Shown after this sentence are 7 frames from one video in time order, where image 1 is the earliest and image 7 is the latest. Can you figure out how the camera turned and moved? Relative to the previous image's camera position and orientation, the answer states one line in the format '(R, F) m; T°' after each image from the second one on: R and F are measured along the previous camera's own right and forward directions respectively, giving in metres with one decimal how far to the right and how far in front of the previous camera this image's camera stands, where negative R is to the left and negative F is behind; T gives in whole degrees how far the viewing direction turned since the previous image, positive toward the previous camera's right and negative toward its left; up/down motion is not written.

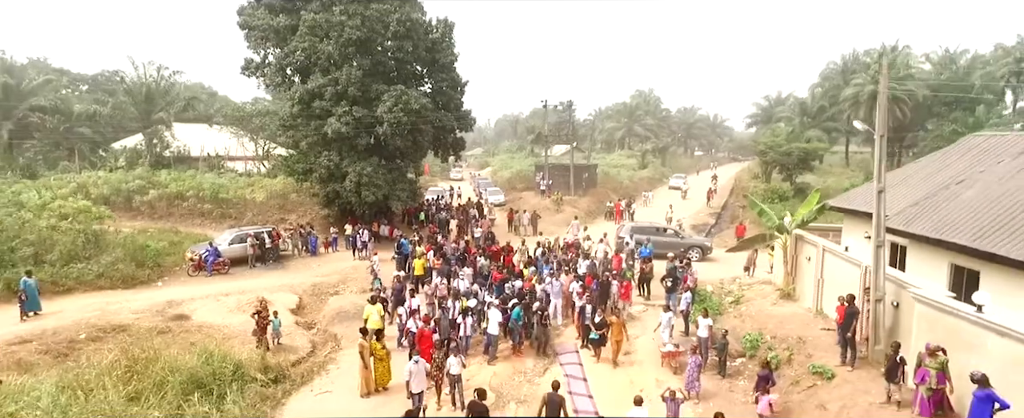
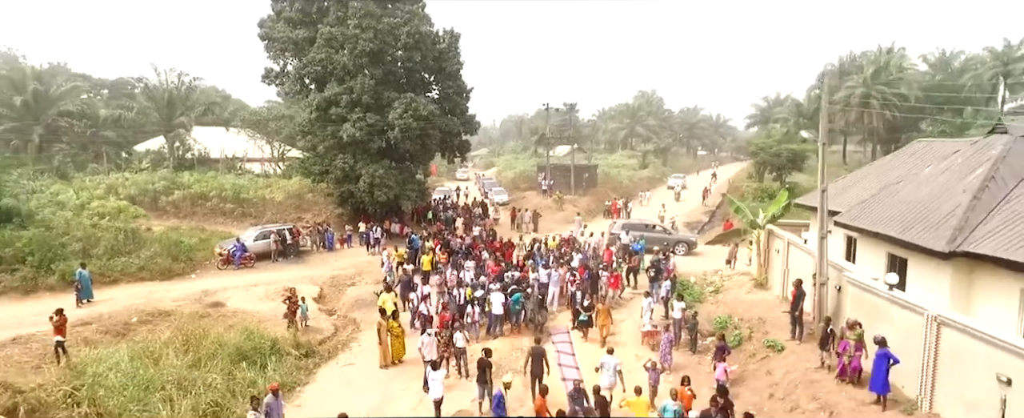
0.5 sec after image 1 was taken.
(+0.2, -1.9) m; -1°
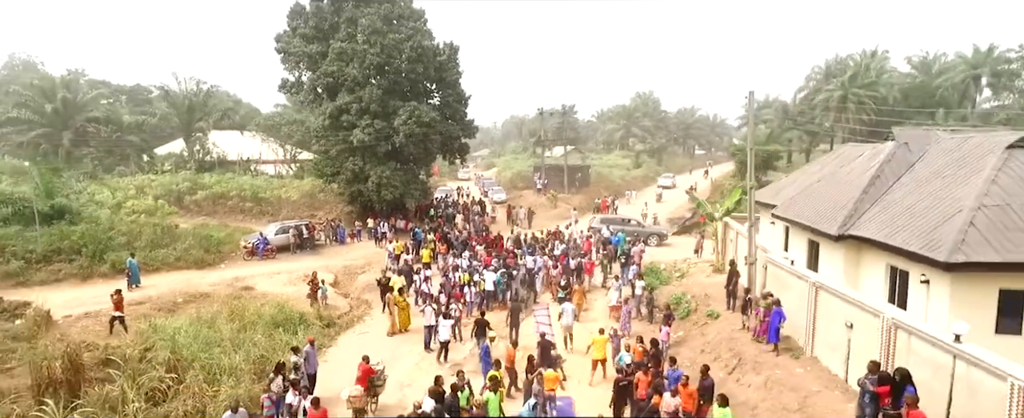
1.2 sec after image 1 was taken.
(+0.4, -2.8) m; 0°
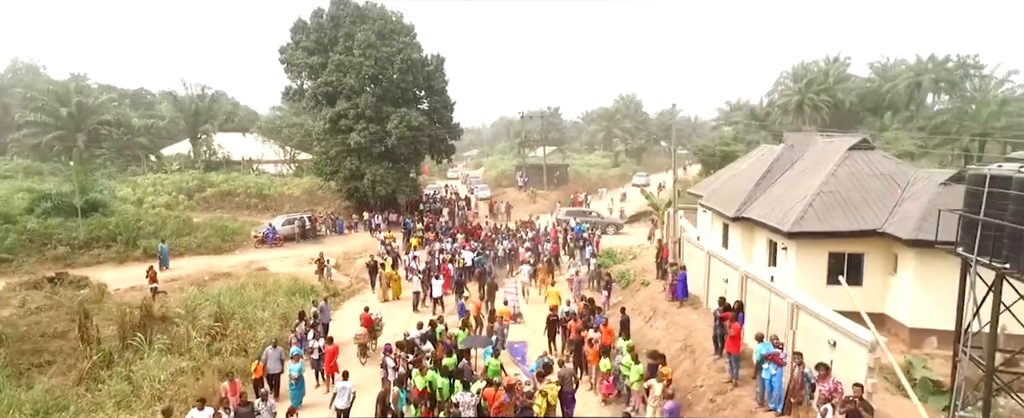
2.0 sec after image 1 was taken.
(+0.6, -3.7) m; +1°
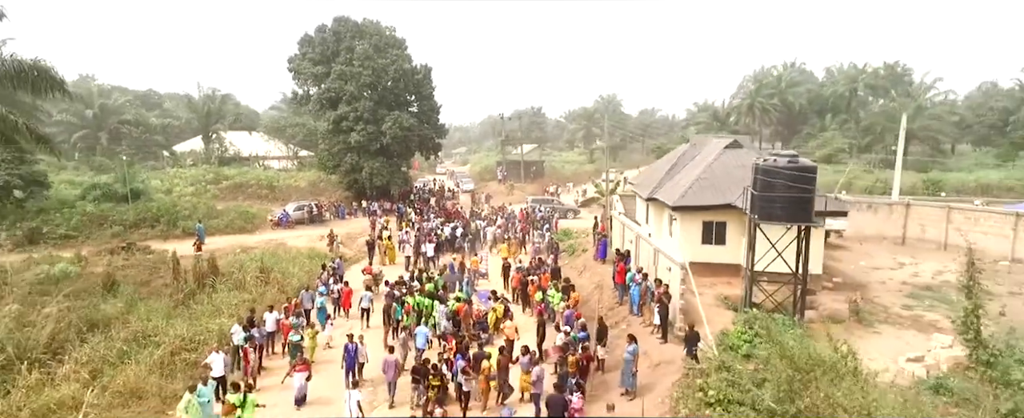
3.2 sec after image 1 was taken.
(+0.7, -5.6) m; +1°
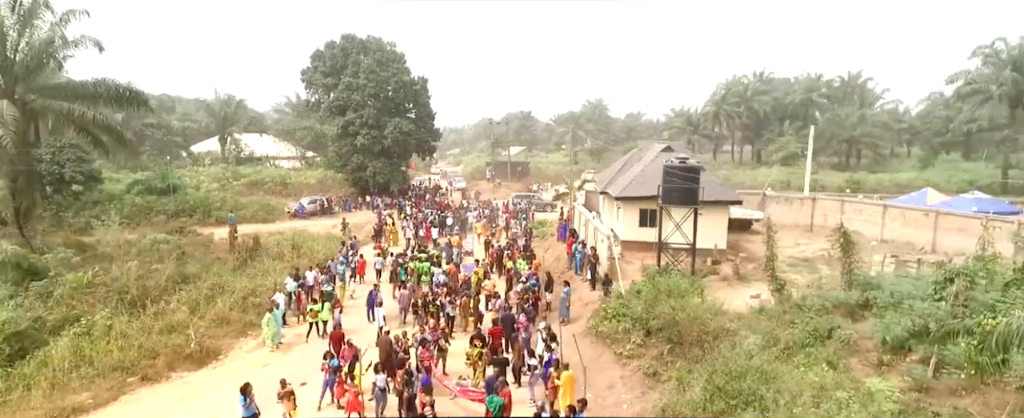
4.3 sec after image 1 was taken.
(+0.6, -5.5) m; 0°
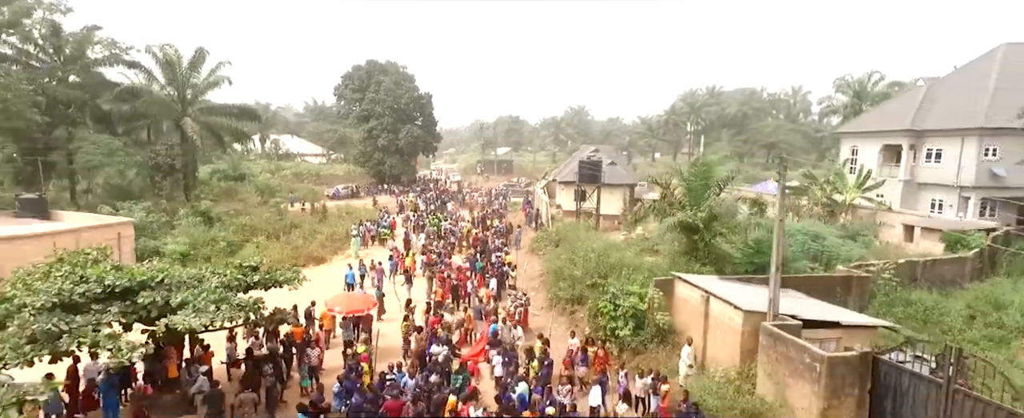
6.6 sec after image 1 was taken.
(+0.8, -13.2) m; +1°
